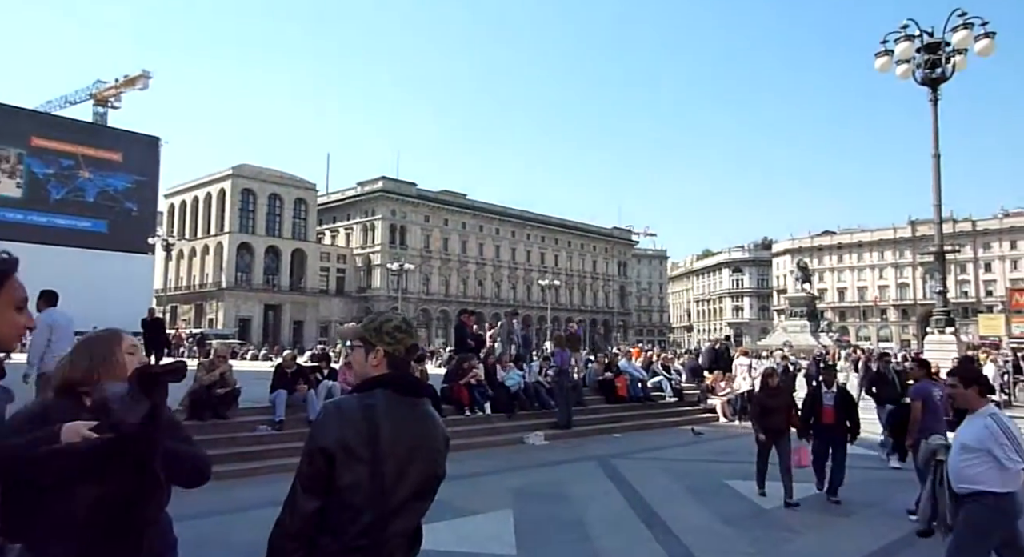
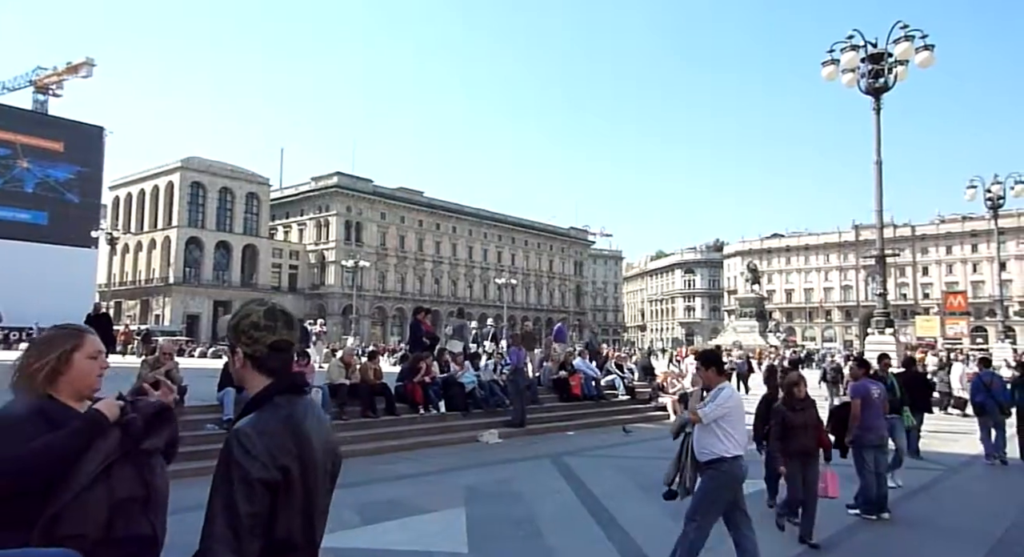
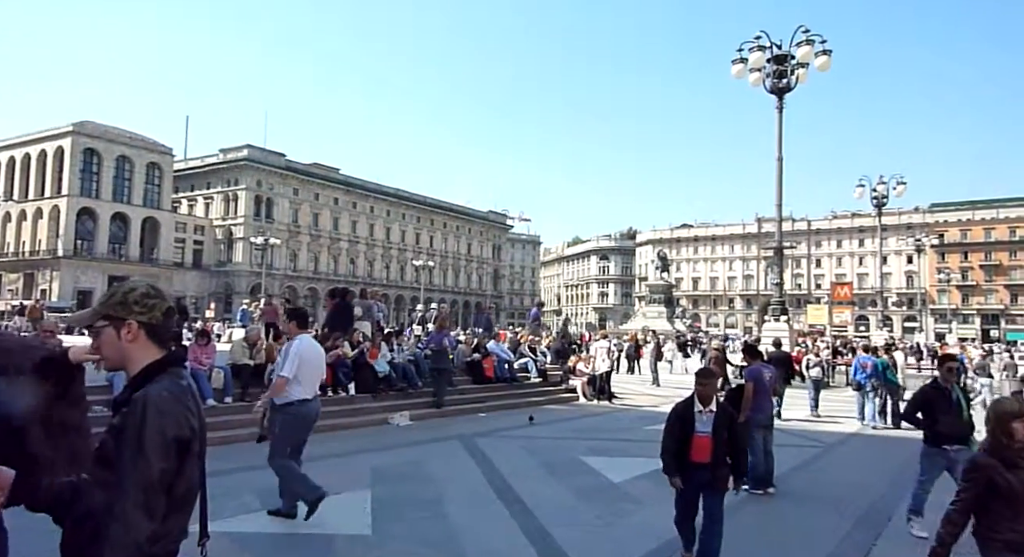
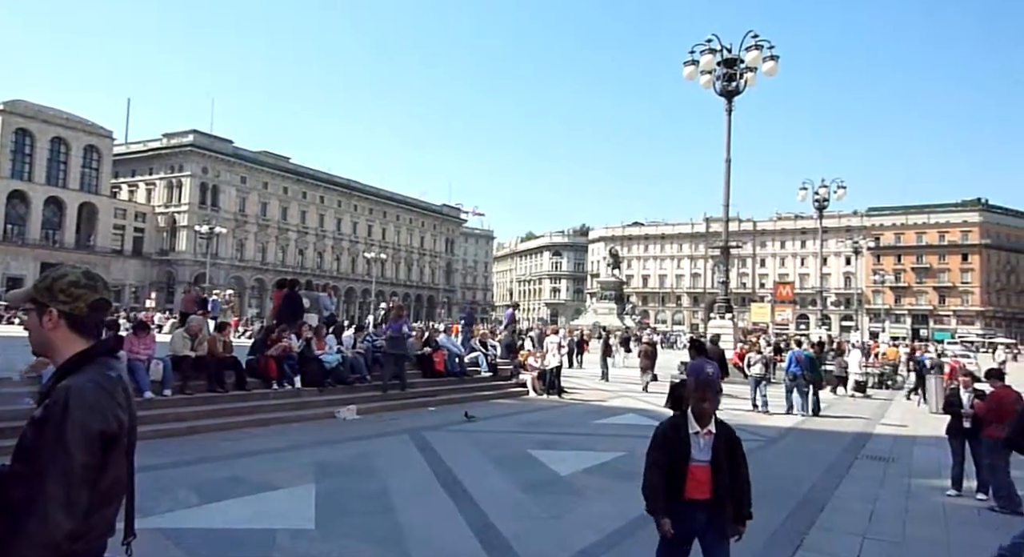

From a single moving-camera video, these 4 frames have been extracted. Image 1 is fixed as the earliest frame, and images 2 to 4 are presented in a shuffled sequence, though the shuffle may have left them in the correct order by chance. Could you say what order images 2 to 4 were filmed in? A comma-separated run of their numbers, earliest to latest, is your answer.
2, 3, 4
